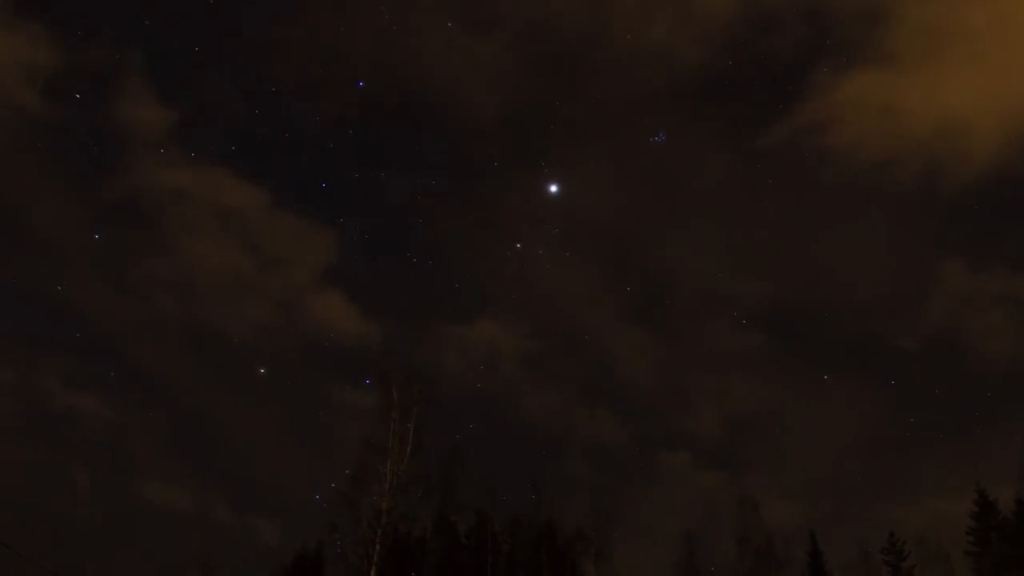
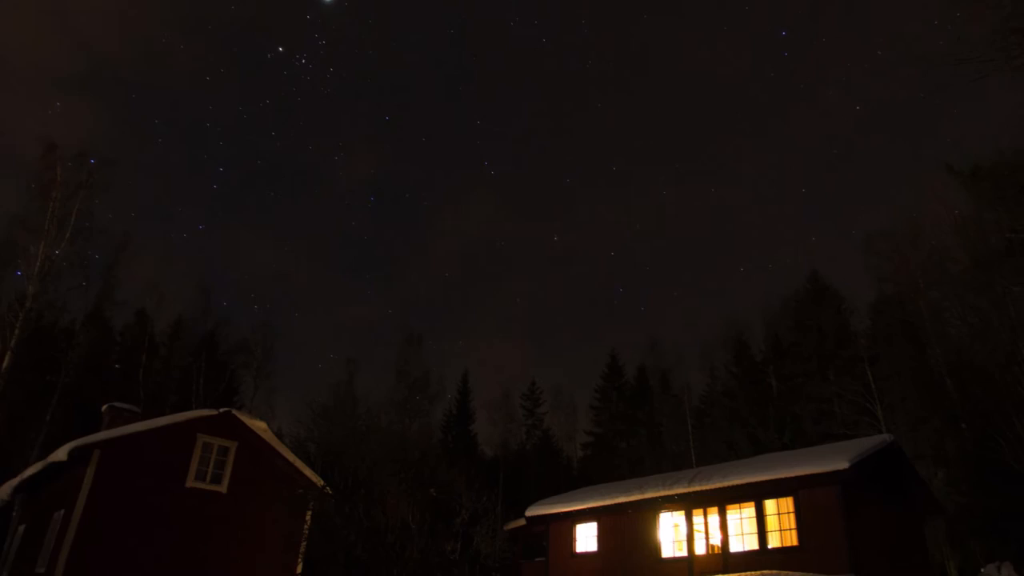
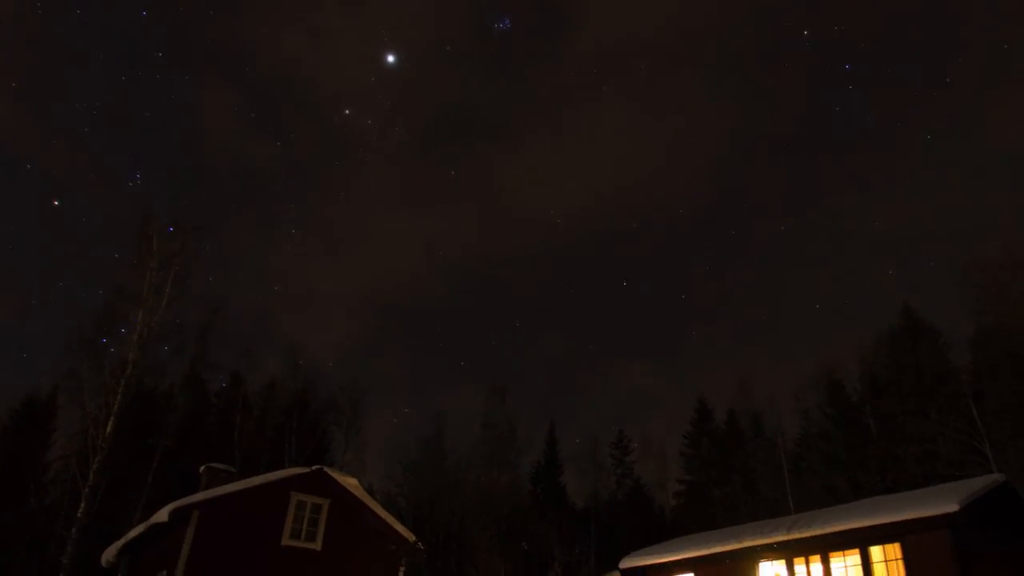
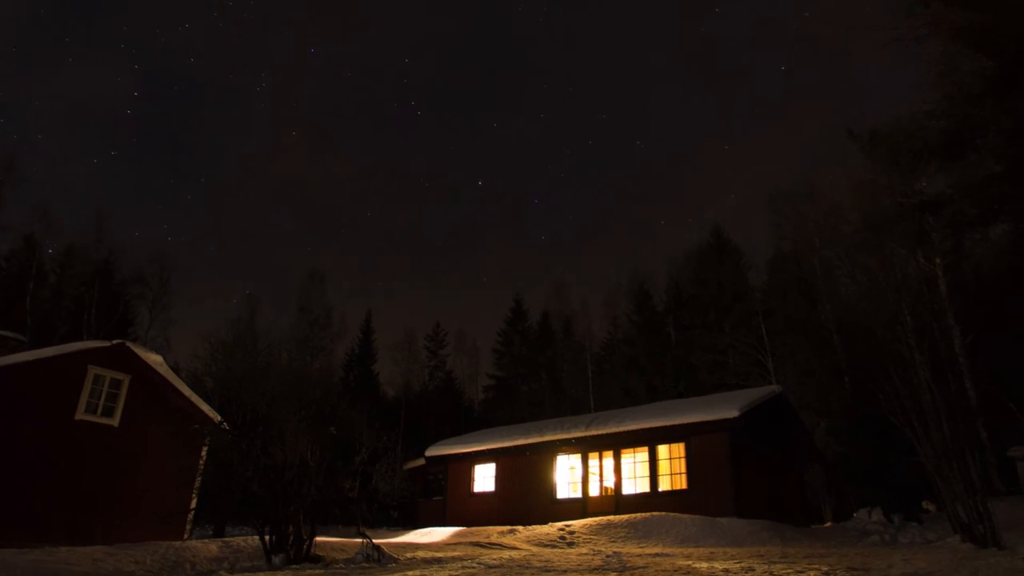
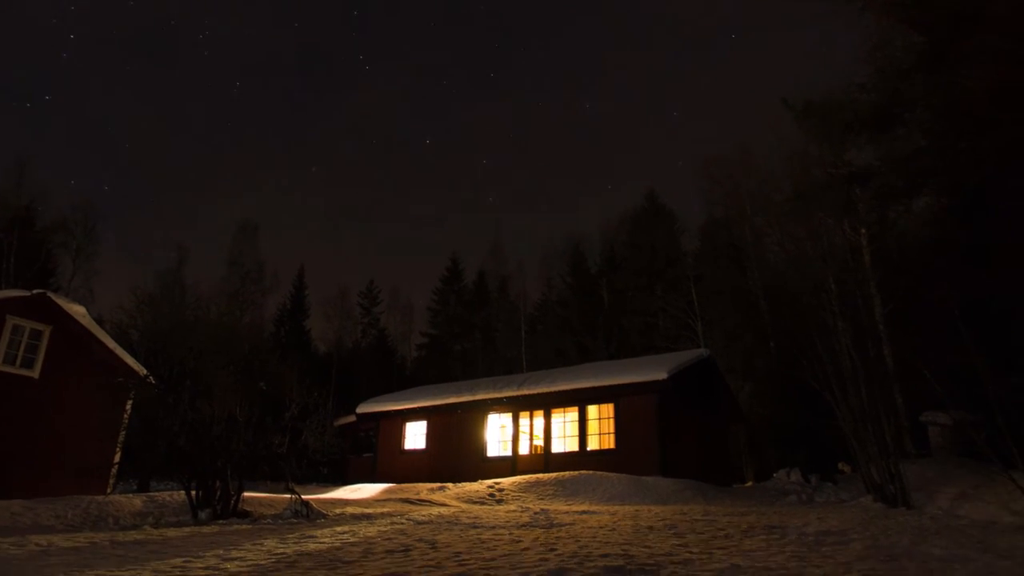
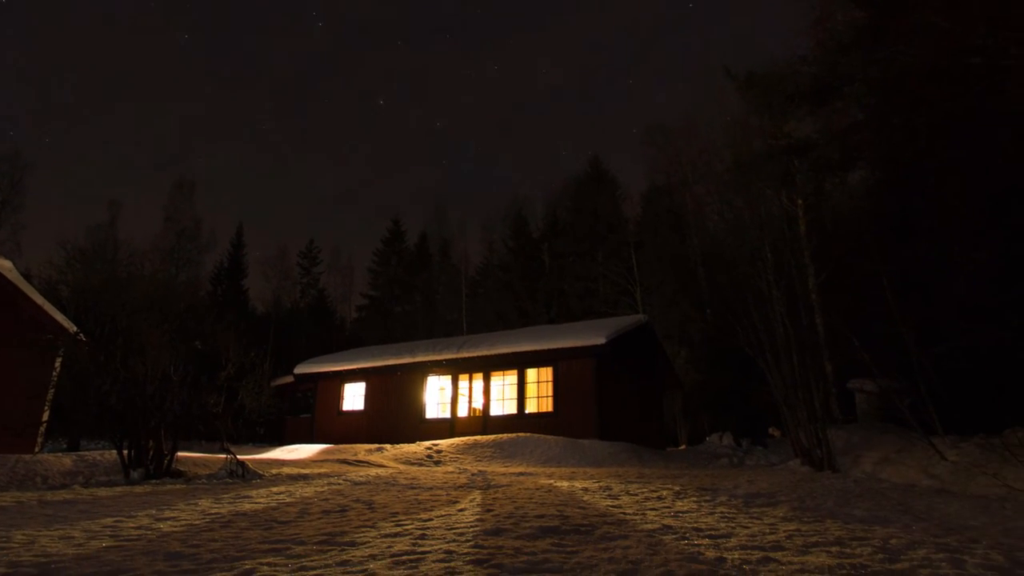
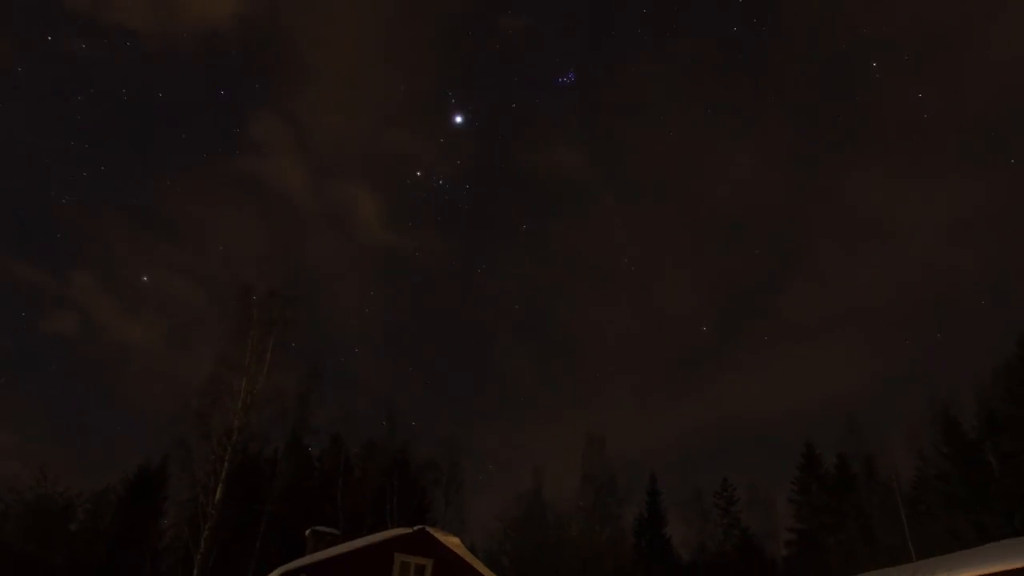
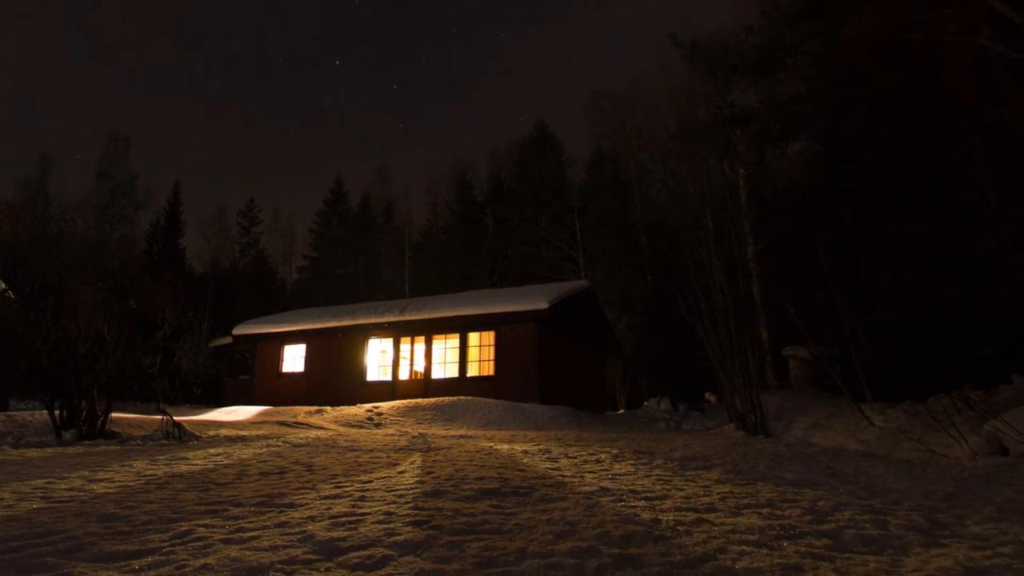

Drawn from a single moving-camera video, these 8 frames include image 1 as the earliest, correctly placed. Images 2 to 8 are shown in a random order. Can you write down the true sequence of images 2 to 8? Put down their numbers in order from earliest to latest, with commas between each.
7, 3, 2, 4, 5, 6, 8
